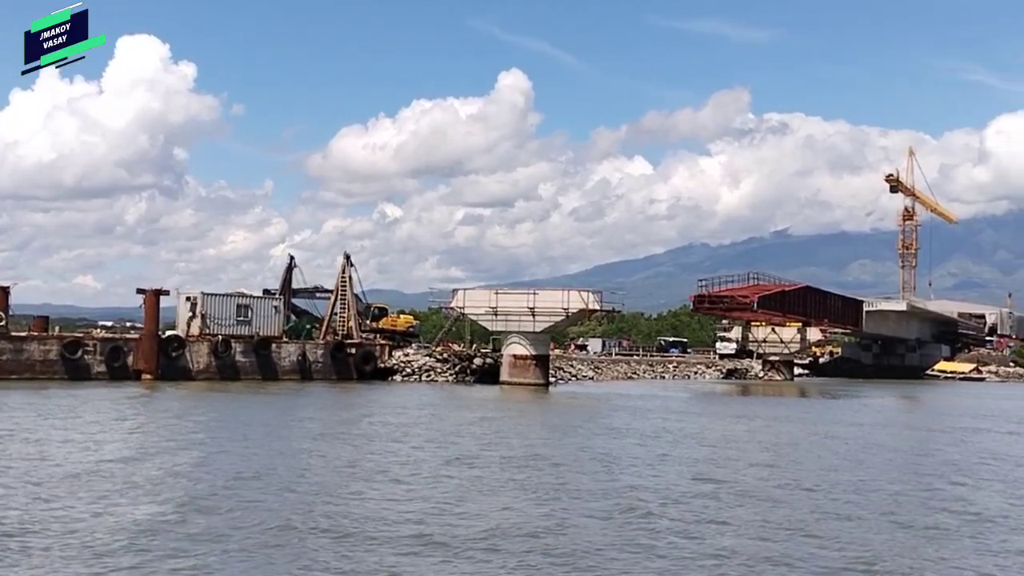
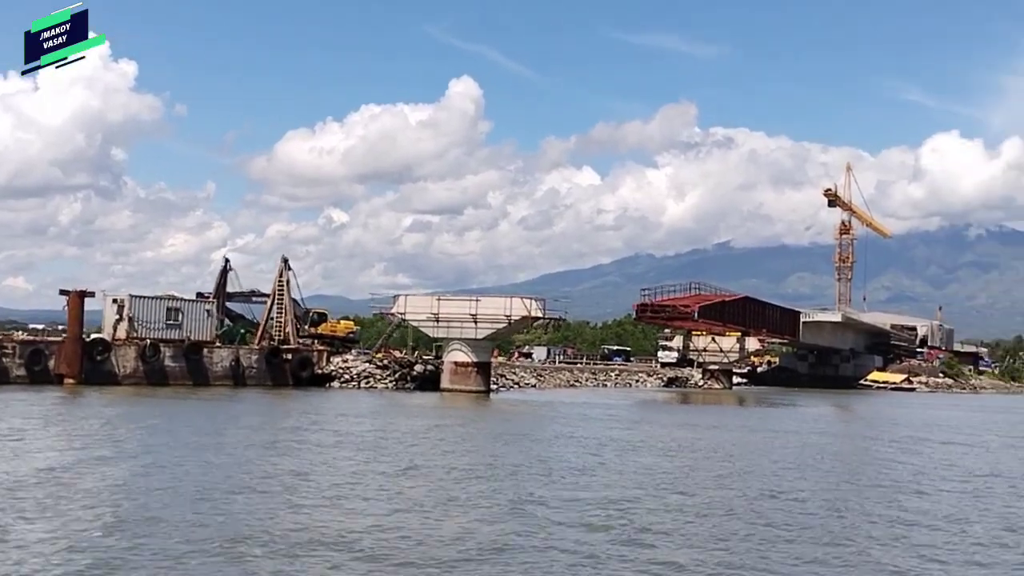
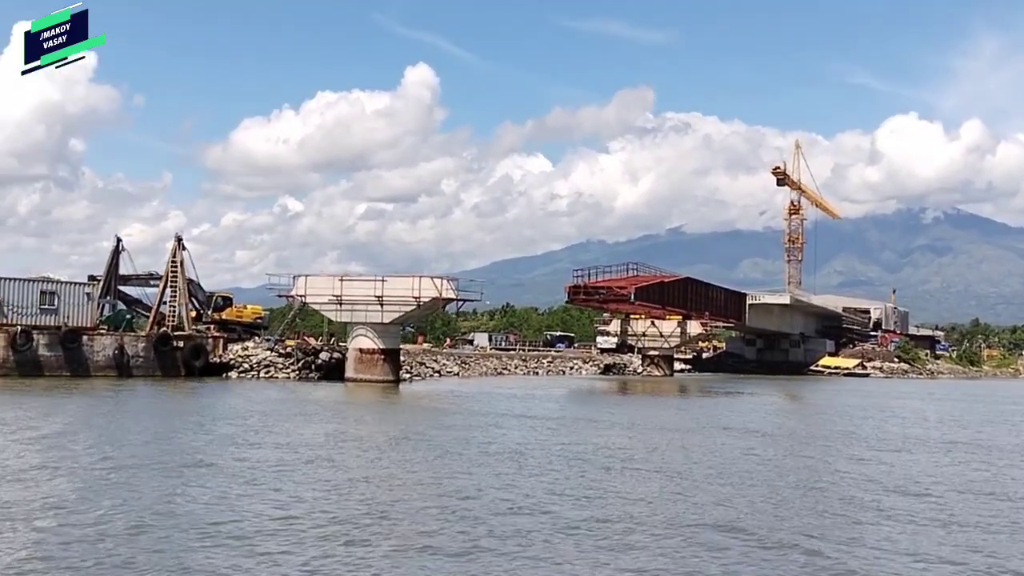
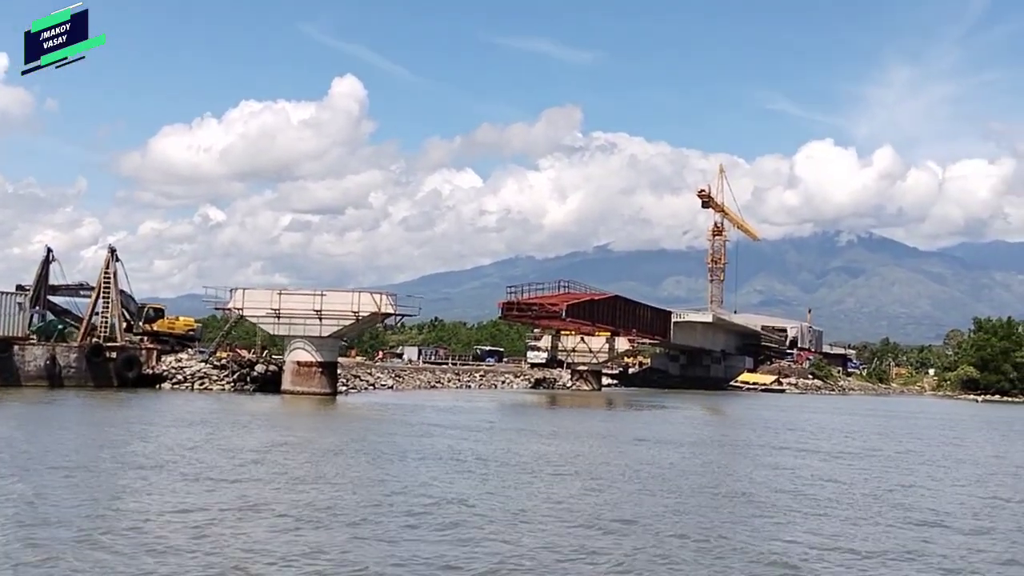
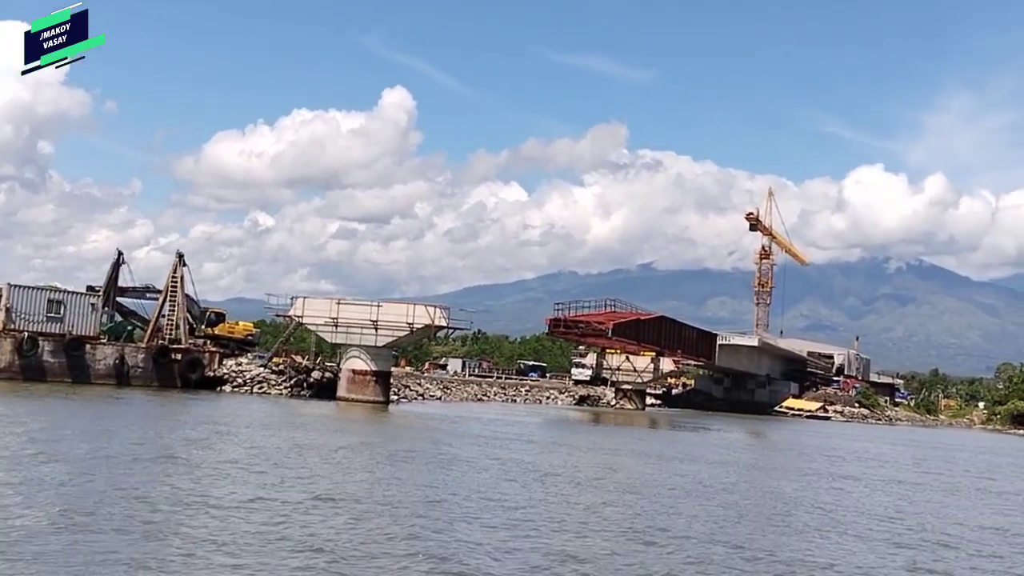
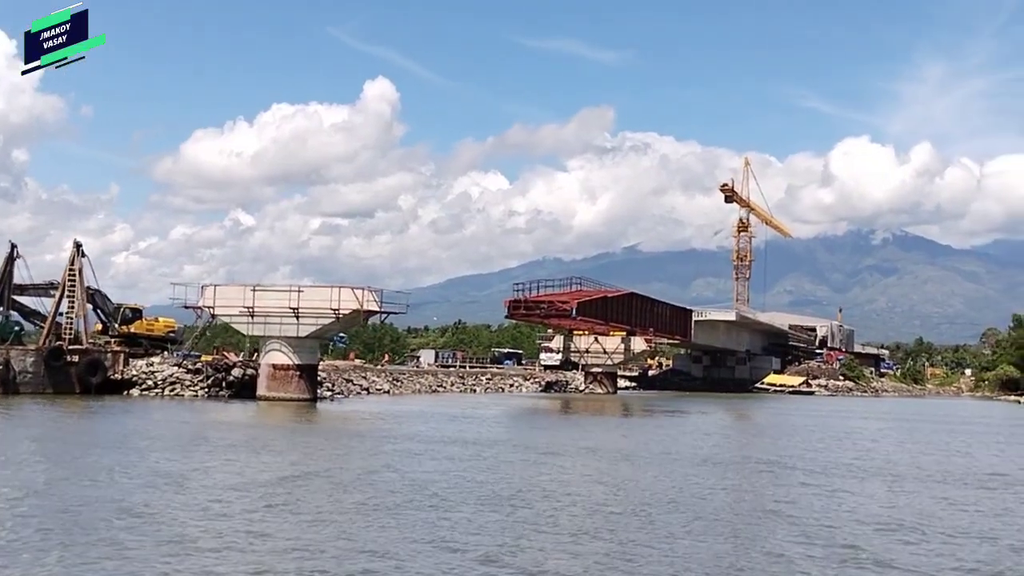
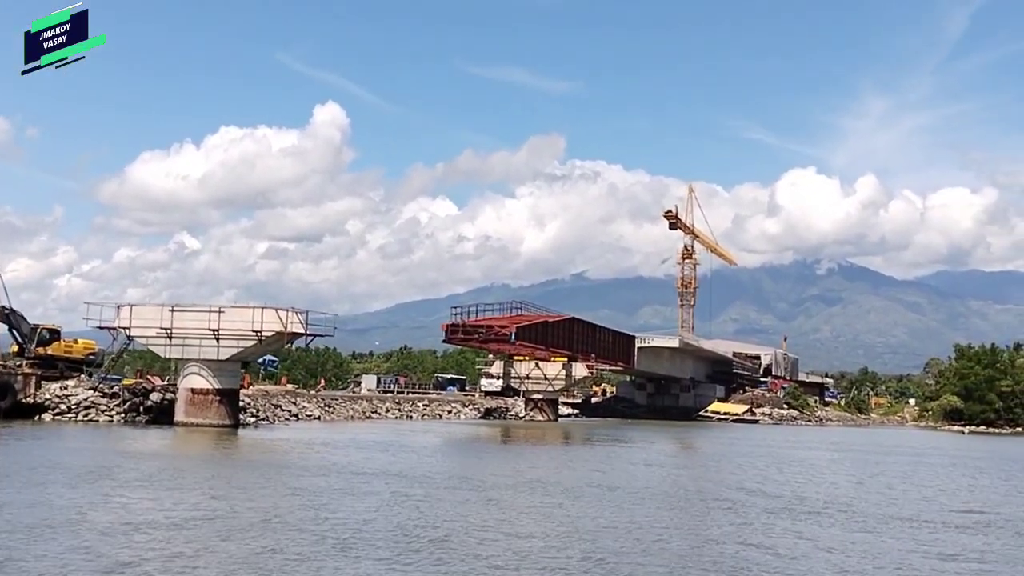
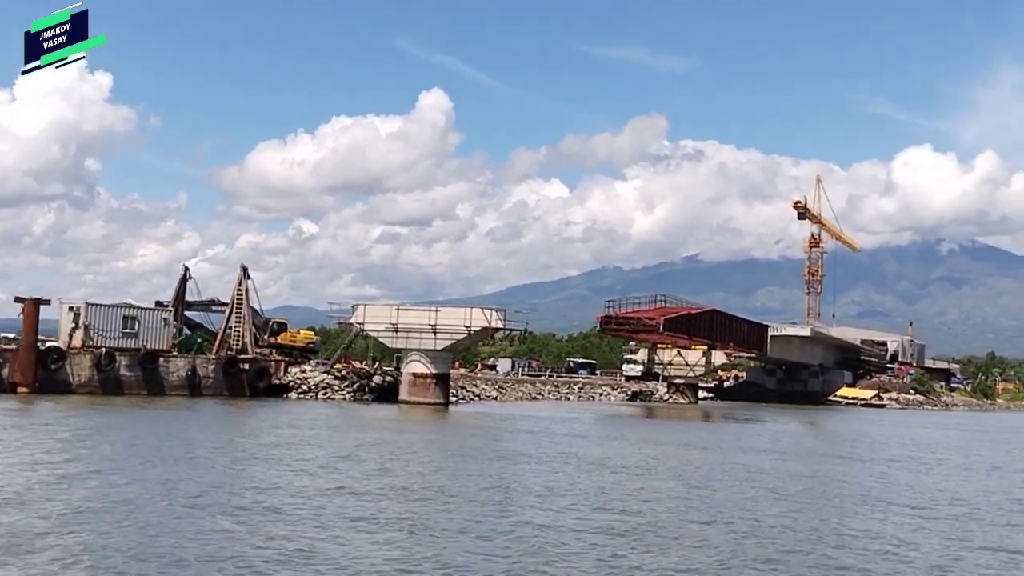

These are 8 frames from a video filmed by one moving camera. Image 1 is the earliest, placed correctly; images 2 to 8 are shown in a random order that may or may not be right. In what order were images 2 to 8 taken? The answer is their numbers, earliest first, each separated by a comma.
2, 8, 5, 4, 3, 6, 7
